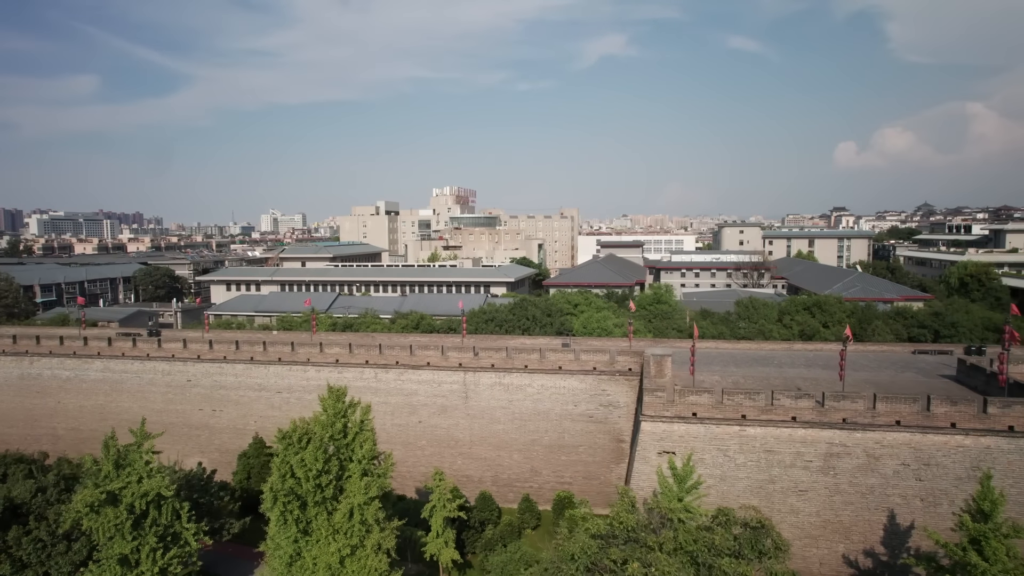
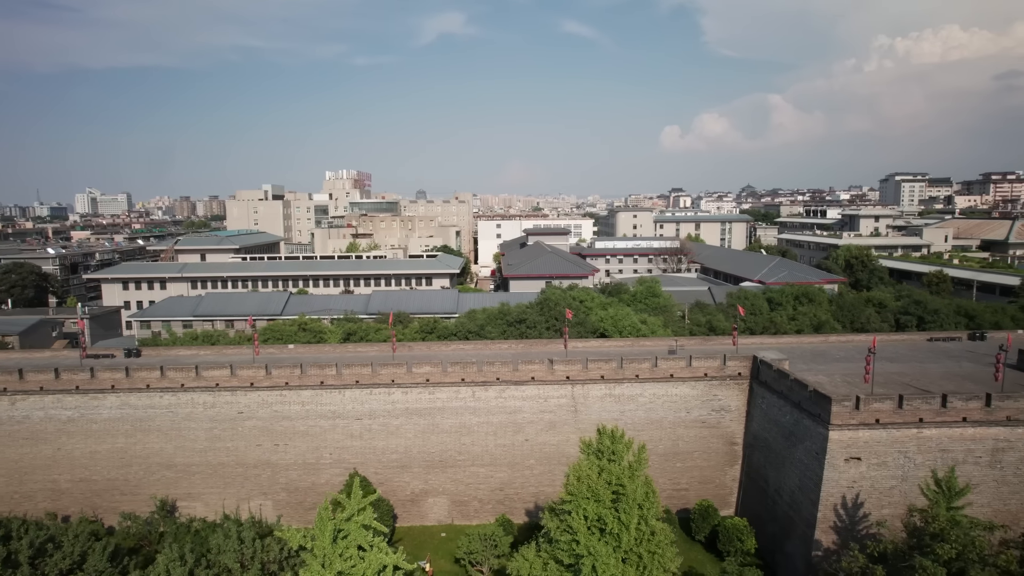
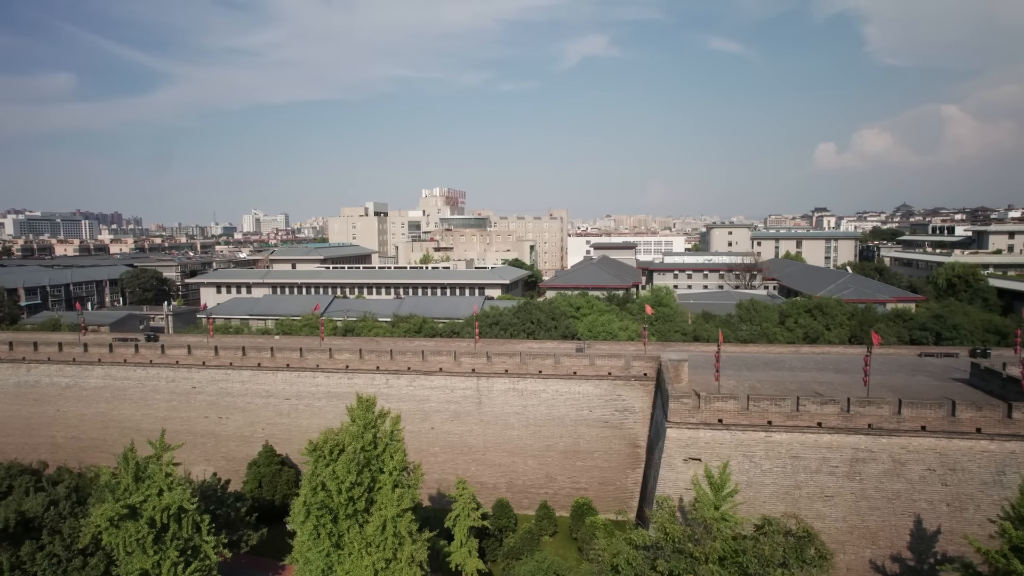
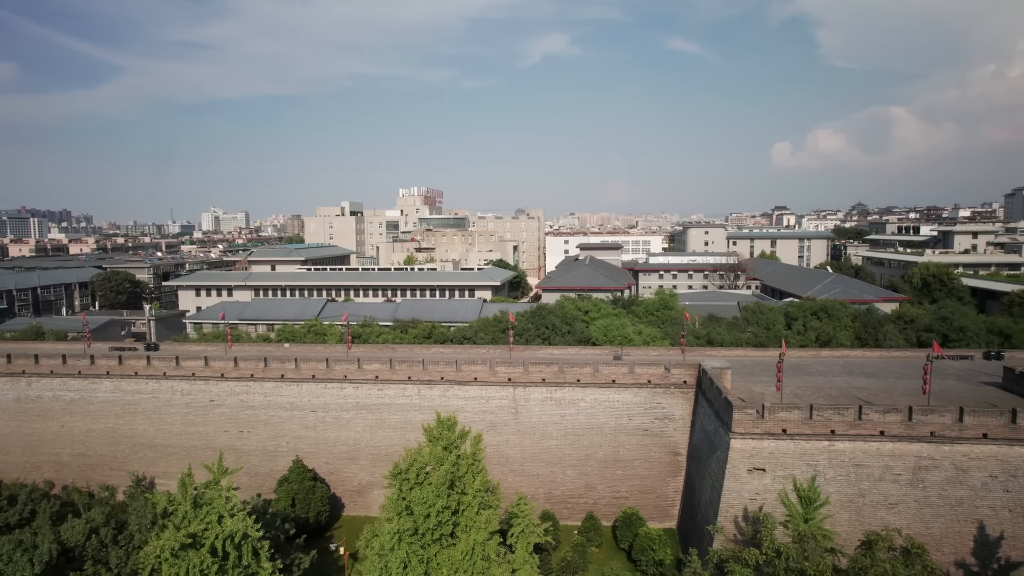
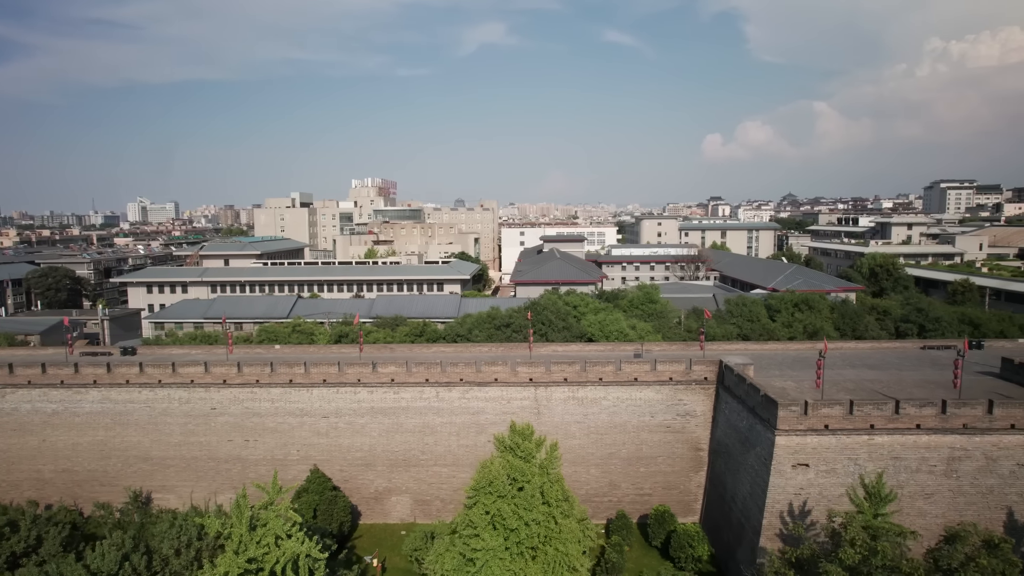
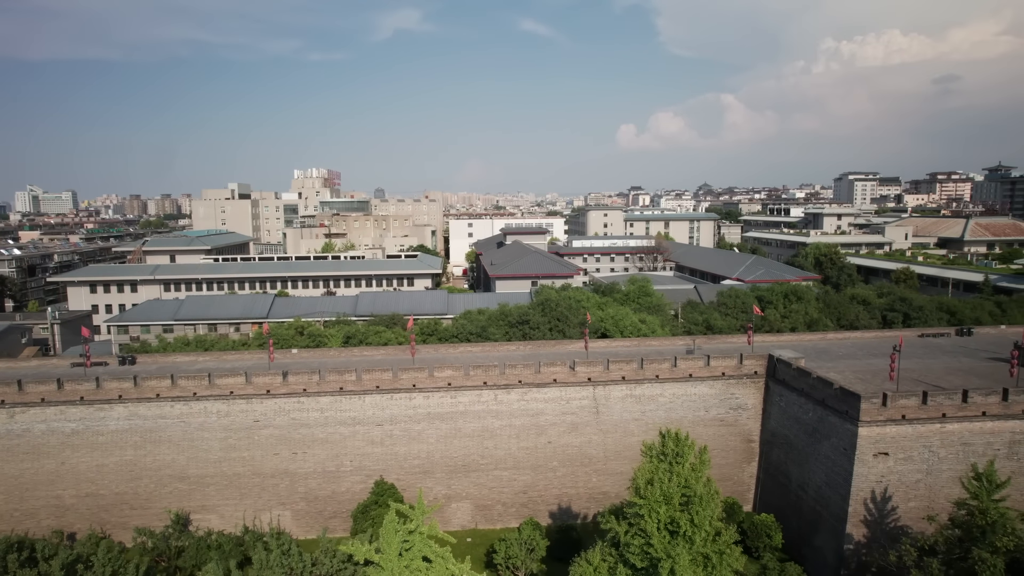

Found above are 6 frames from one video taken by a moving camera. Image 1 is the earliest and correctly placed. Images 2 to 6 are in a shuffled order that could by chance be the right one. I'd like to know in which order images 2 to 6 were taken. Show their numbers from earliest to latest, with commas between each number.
3, 4, 5, 2, 6
